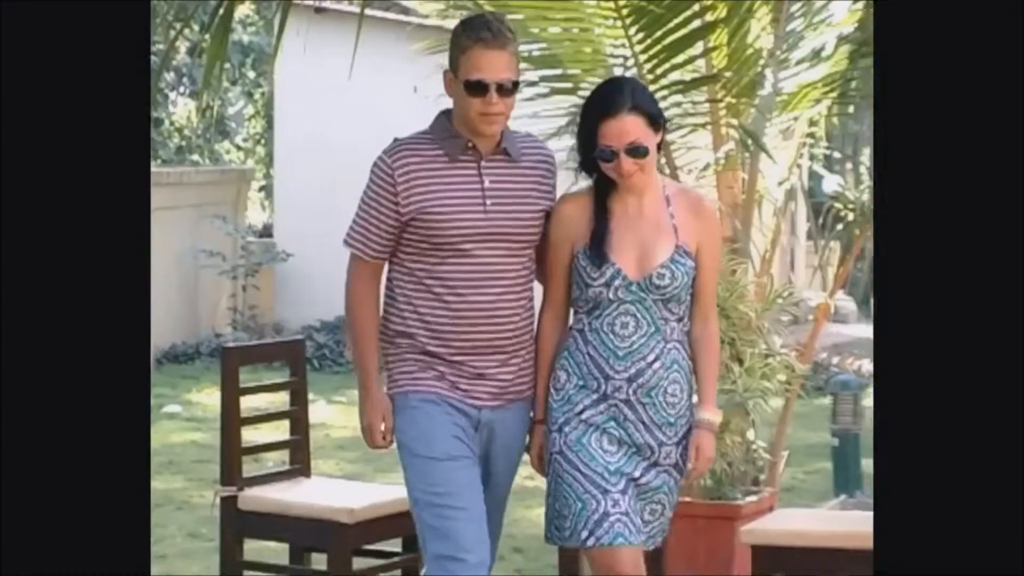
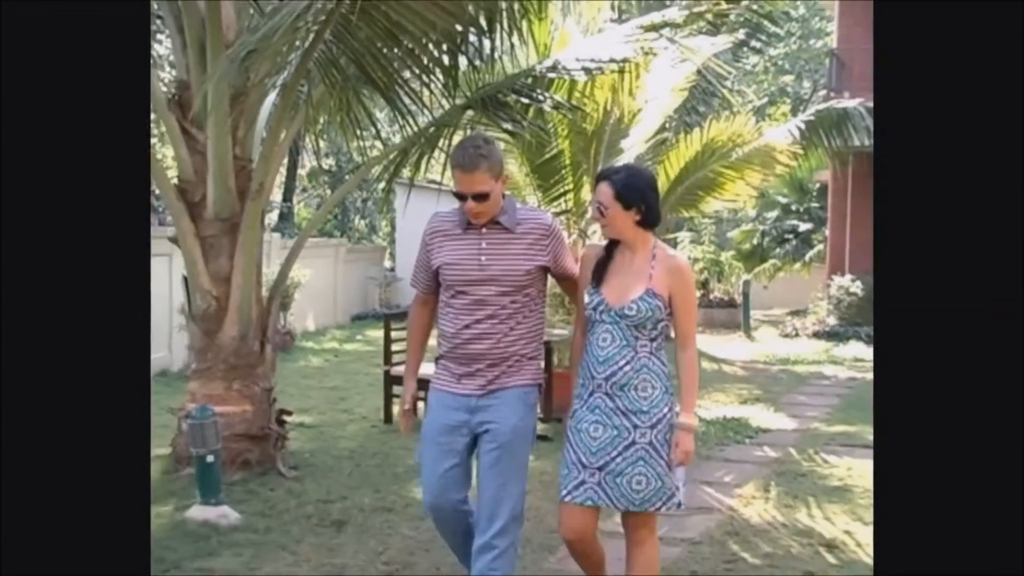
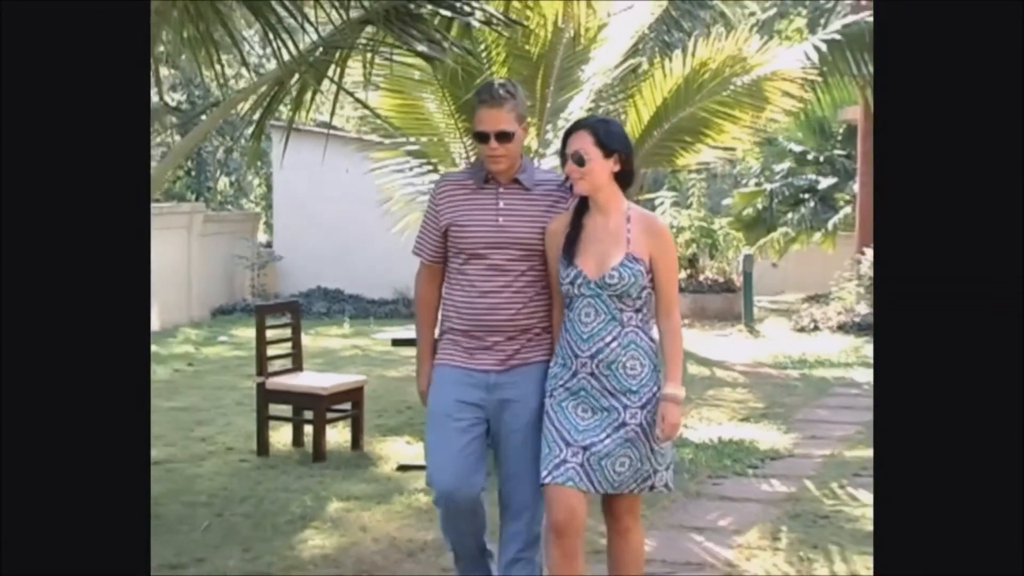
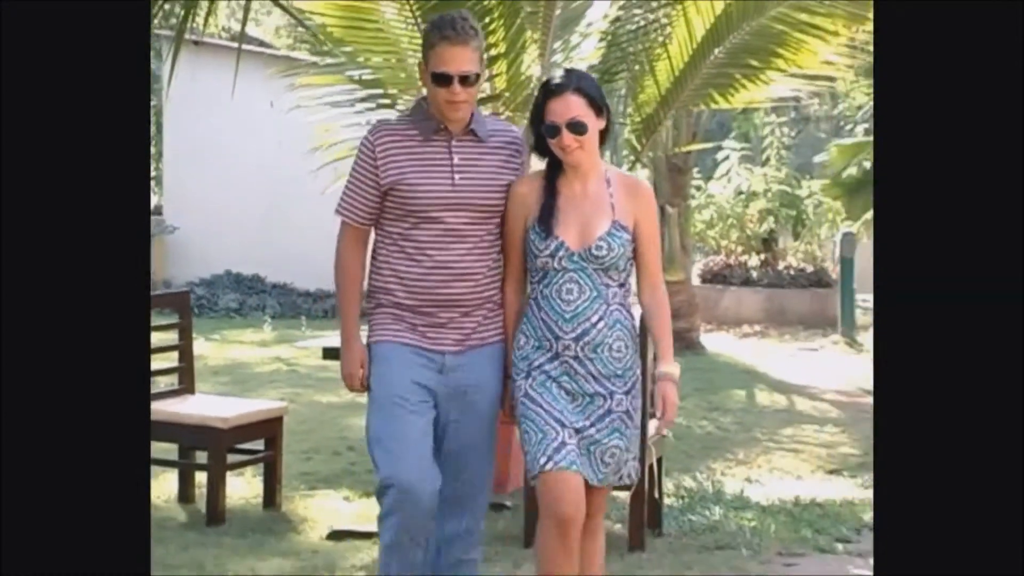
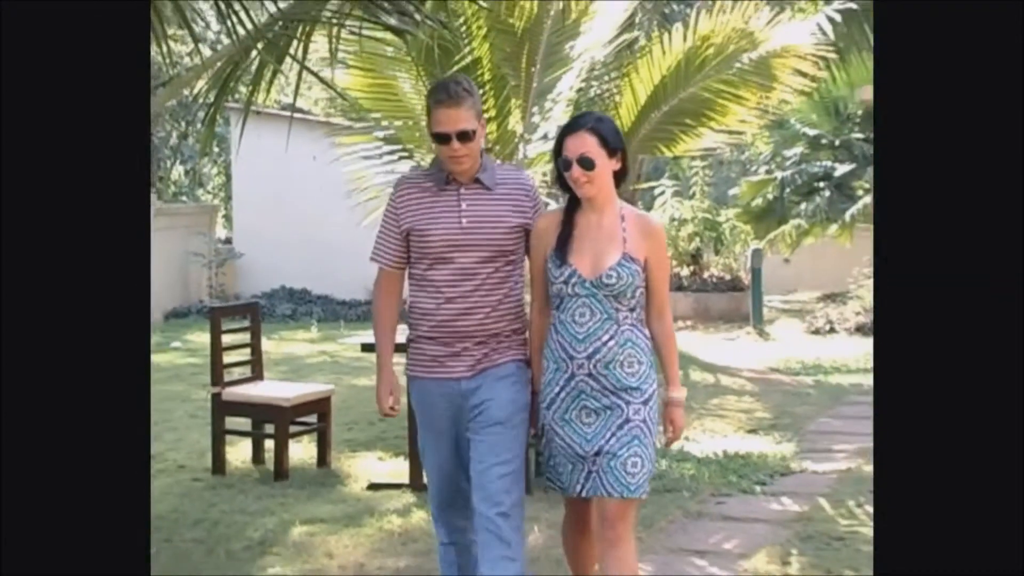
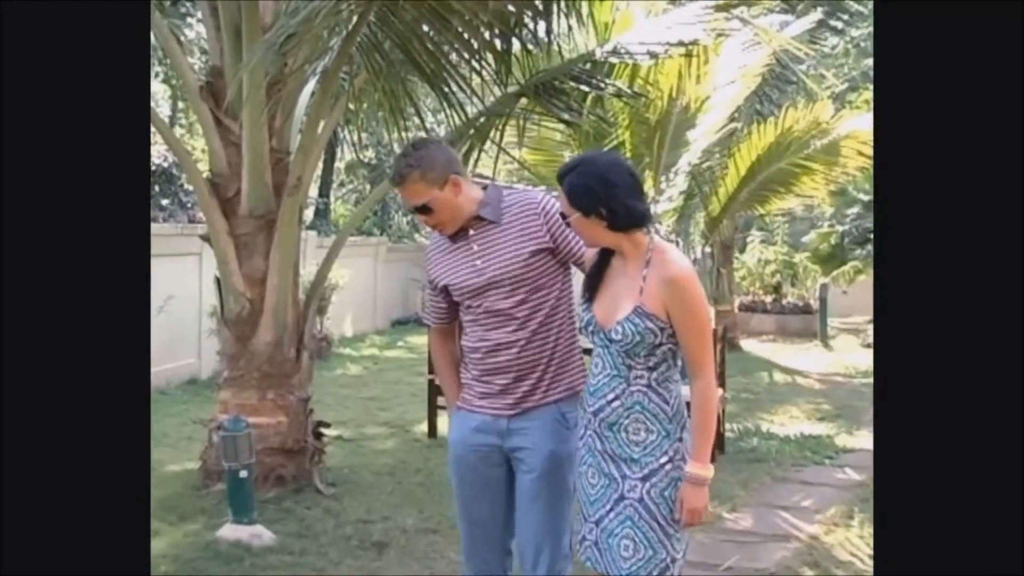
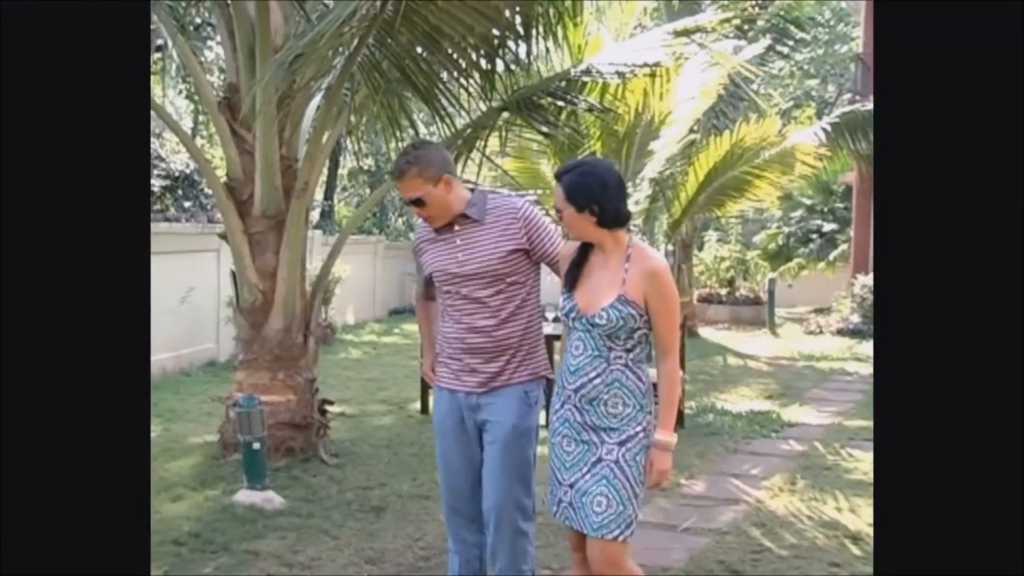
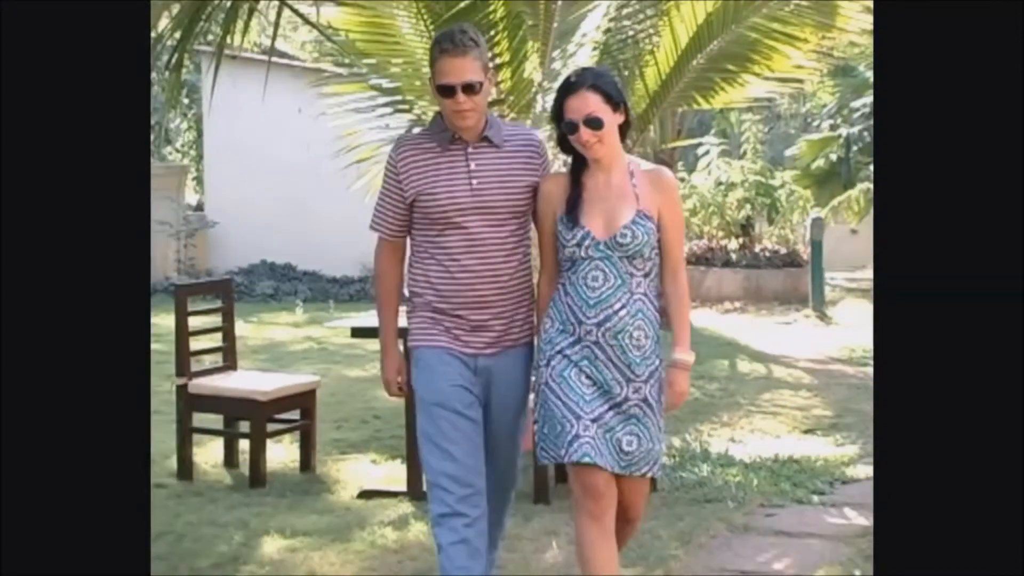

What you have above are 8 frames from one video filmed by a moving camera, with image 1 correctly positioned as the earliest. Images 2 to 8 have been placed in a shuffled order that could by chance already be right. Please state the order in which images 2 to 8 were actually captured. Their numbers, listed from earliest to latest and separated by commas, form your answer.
4, 8, 5, 3, 2, 7, 6
